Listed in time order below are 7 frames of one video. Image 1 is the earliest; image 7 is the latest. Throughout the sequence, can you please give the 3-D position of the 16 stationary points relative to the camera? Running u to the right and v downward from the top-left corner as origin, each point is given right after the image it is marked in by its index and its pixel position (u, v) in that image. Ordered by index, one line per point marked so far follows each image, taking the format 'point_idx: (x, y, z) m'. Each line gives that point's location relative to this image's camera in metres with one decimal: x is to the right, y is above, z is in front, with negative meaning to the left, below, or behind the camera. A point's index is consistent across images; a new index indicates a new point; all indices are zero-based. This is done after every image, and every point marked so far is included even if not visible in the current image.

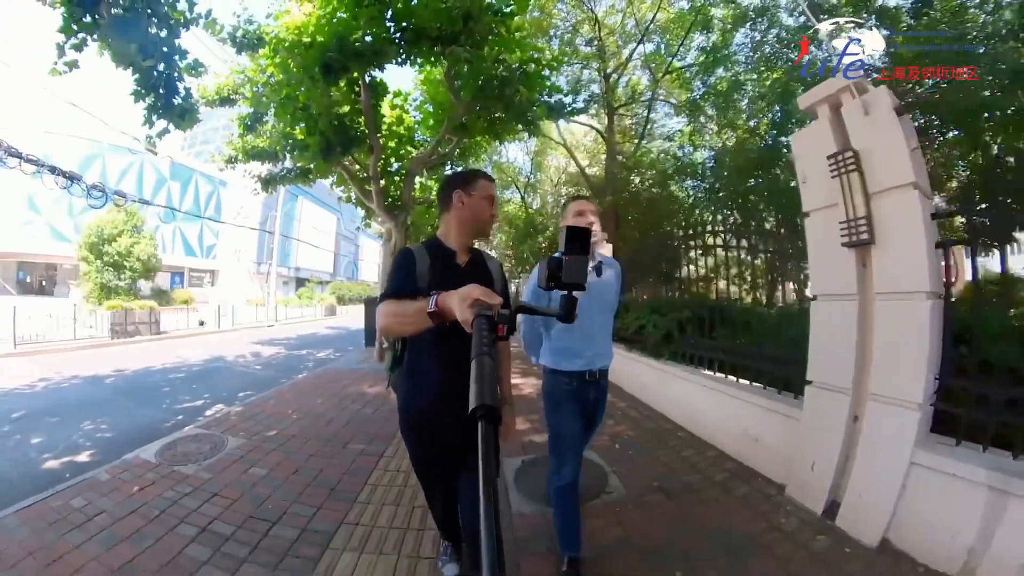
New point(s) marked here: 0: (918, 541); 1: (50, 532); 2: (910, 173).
0: (+2.0, -1.4, +2.3) m
1: (-2.8, -1.5, +2.7) m
2: (+2.0, +0.5, +2.3) m
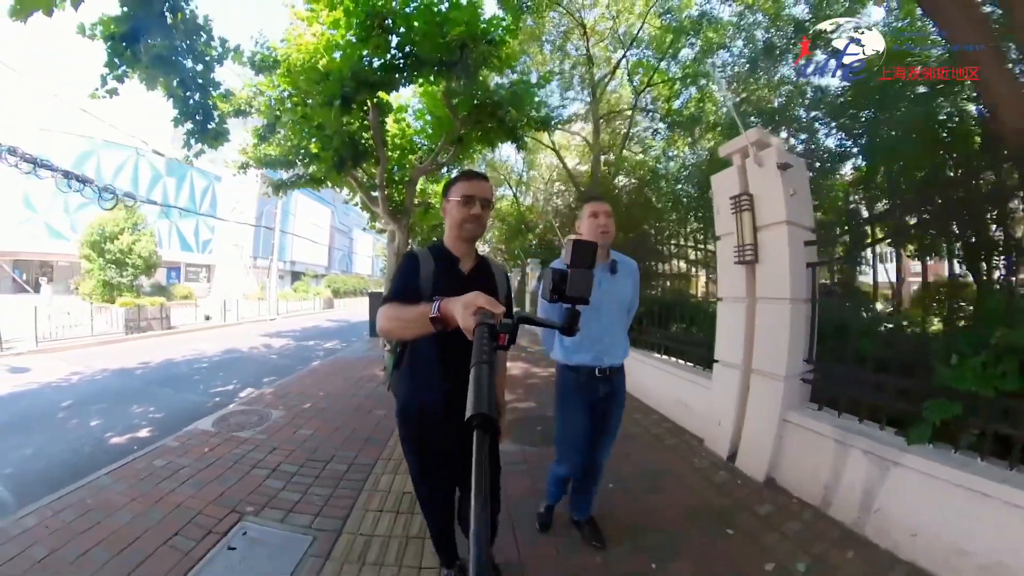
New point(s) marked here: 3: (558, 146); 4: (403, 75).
0: (+1.9, -1.4, +3.2) m
1: (-2.9, -1.5, +3.5) m
2: (+1.9, +0.5, +3.1) m
3: (+1.4, +4.3, +13.3) m
4: (-1.7, +3.4, +7.0) m
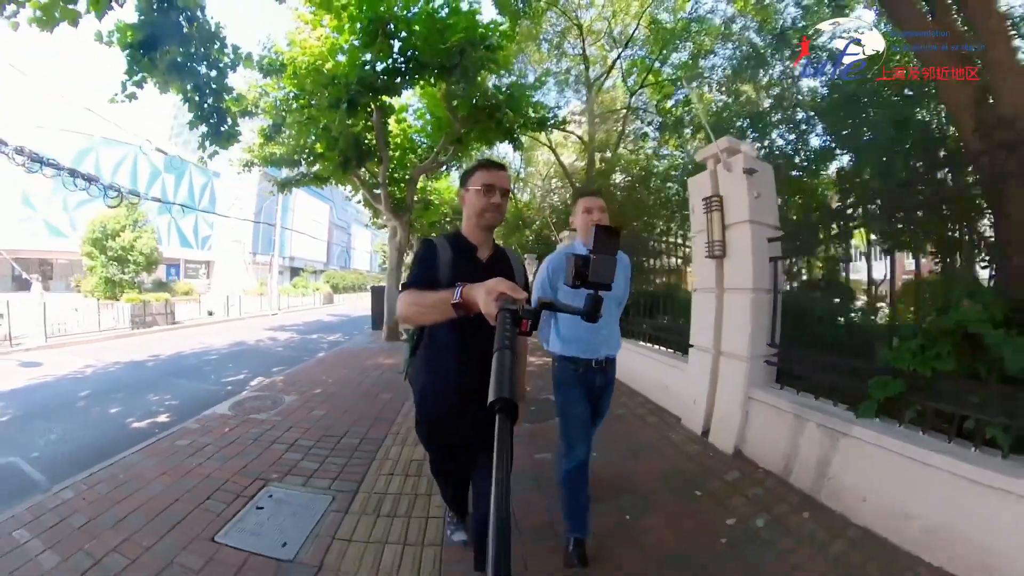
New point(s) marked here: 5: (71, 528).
0: (+1.9, -1.3, +3.5) m
1: (-2.9, -1.5, +3.8) m
2: (+1.9, +0.6, +3.5) m
3: (+1.4, +4.5, +13.6) m
4: (-1.8, +3.5, +7.3) m
5: (-2.9, -1.6, +2.9) m
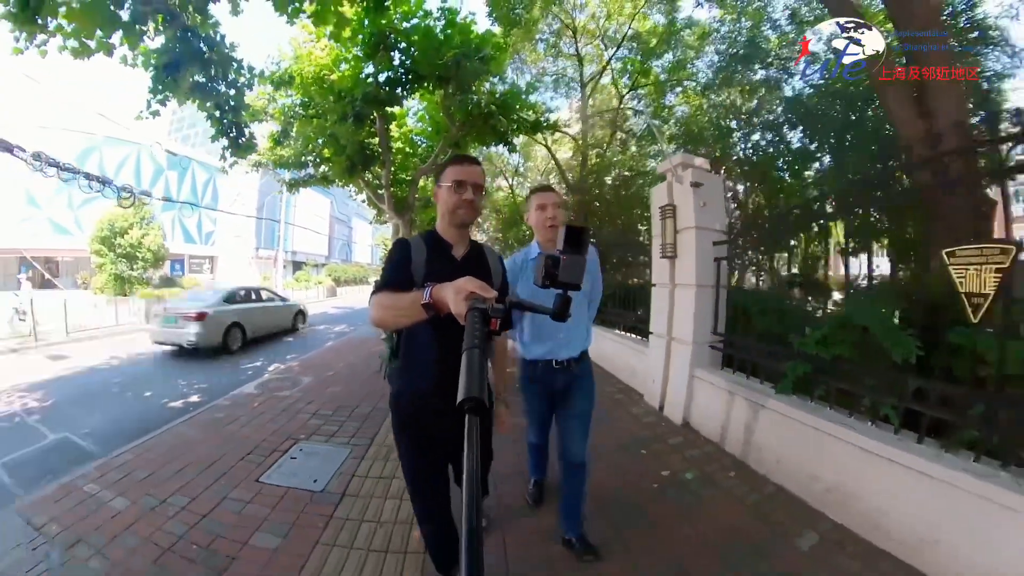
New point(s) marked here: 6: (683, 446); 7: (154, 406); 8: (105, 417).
0: (+1.8, -1.3, +4.2) m
1: (-3.0, -1.4, +4.5) m
2: (+1.7, +0.6, +4.1) m
3: (+1.2, +4.7, +14.2) m
4: (-1.9, +3.6, +7.9) m
5: (-3.0, -1.5, +3.5) m
6: (+1.5, -1.4, +4.0) m
7: (-4.8, -1.6, +5.9) m
8: (-5.3, -1.7, +5.7) m
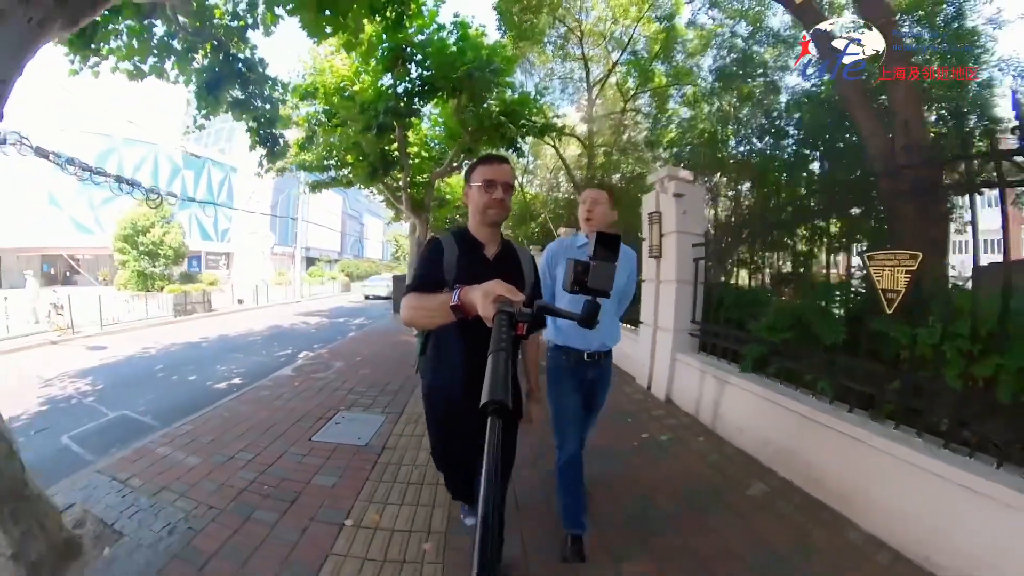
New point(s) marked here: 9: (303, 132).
0: (+1.8, -1.2, +4.8) m
1: (-3.0, -1.4, +5.2) m
2: (+1.8, +0.7, +4.7) m
3: (+1.5, +4.9, +14.7) m
4: (-1.8, +3.7, +8.5) m
5: (-3.0, -1.5, +4.2) m
6: (+1.6, -1.4, +4.6) m
7: (-4.7, -1.5, +6.7) m
8: (-5.2, -1.6, +6.5) m
9: (-4.8, +3.6, +10.0) m
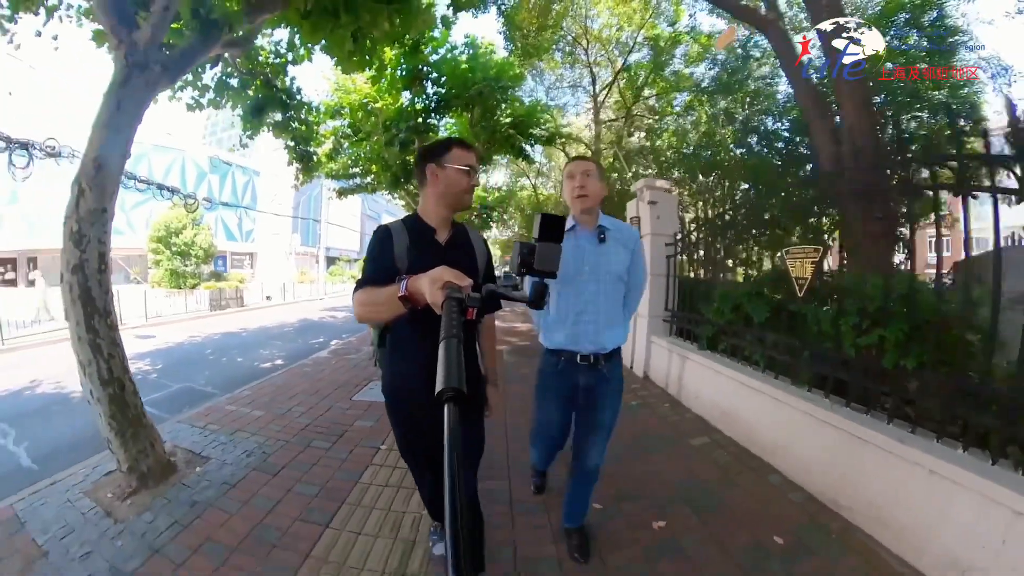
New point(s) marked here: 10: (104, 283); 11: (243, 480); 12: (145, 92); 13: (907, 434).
0: (+1.8, -1.1, +5.6) m
1: (-3.0, -1.3, +6.2) m
2: (+1.8, +0.8, +5.5) m
3: (+1.9, +4.9, +15.6) m
4: (-1.6, +3.8, +9.5) m
5: (-3.0, -1.4, +5.2) m
6: (+1.6, -1.3, +5.4) m
7: (-4.7, -1.4, +7.7) m
8: (-5.2, -1.5, +7.6) m
9: (-4.6, +3.7, +11.1) m
10: (-3.2, 0.0, +3.4) m
11: (-2.1, -1.5, +3.5) m
12: (-3.1, +1.7, +3.8) m
13: (+2.6, -1.0, +2.9) m
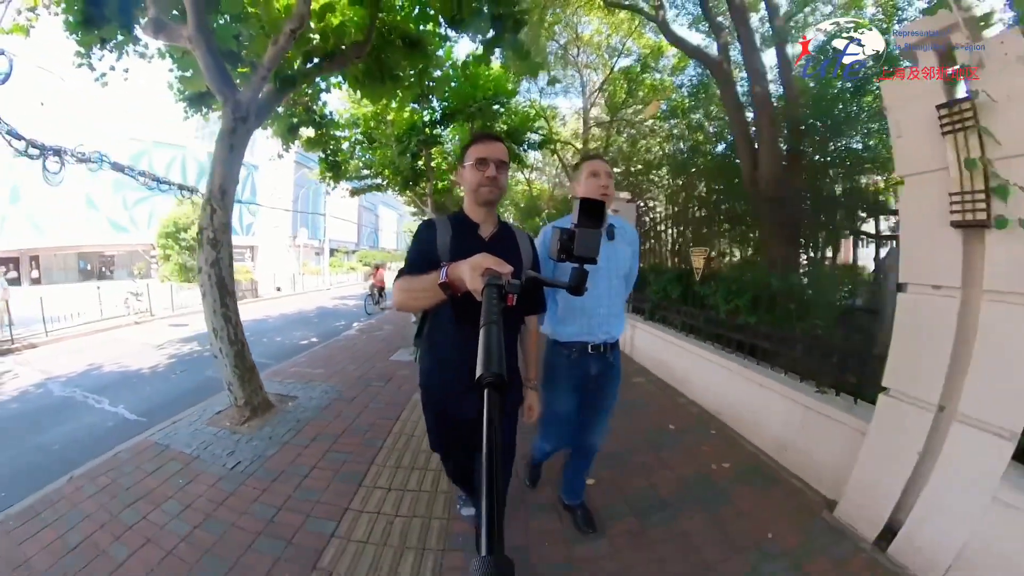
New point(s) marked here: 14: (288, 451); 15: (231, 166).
0: (+1.8, -0.9, +7.2) m
1: (-3.0, -1.1, +7.7) m
2: (+1.7, +1.0, +7.1) m
3: (+1.7, +5.3, +17.1) m
4: (-1.8, +4.1, +10.9) m
5: (-3.1, -1.2, +6.8) m
6: (+1.5, -1.1, +7.1) m
7: (-4.8, -1.2, +9.3) m
8: (-5.3, -1.3, +9.1) m
9: (-4.7, +3.9, +12.5) m
10: (-3.2, +0.2, +5.0) m
11: (-2.1, -1.4, +5.1) m
12: (-3.2, +1.8, +5.3) m
13: (+2.6, -0.8, +4.5) m
14: (-2.2, -1.6, +4.2) m
15: (-3.2, +1.4, +5.1) m
